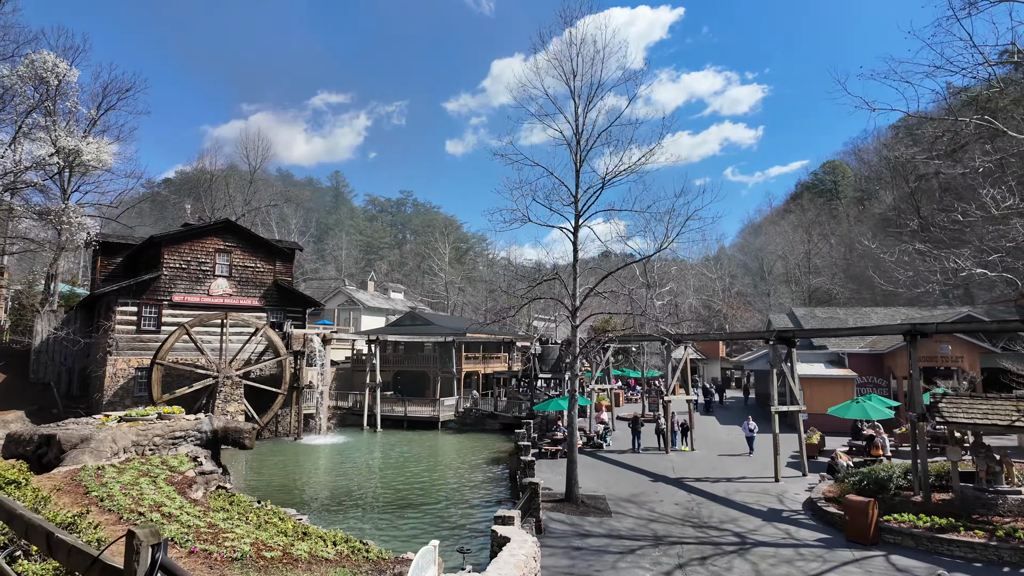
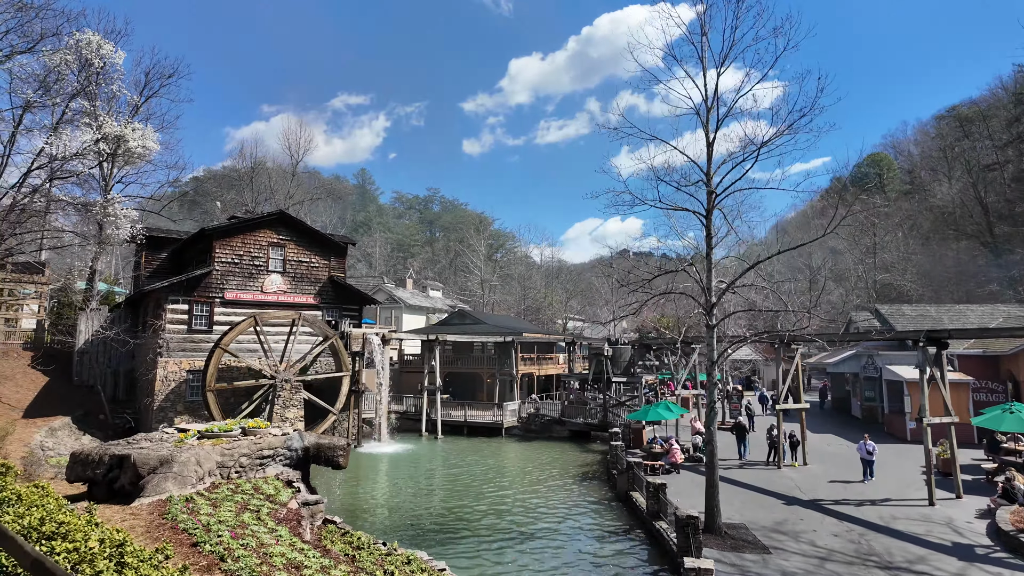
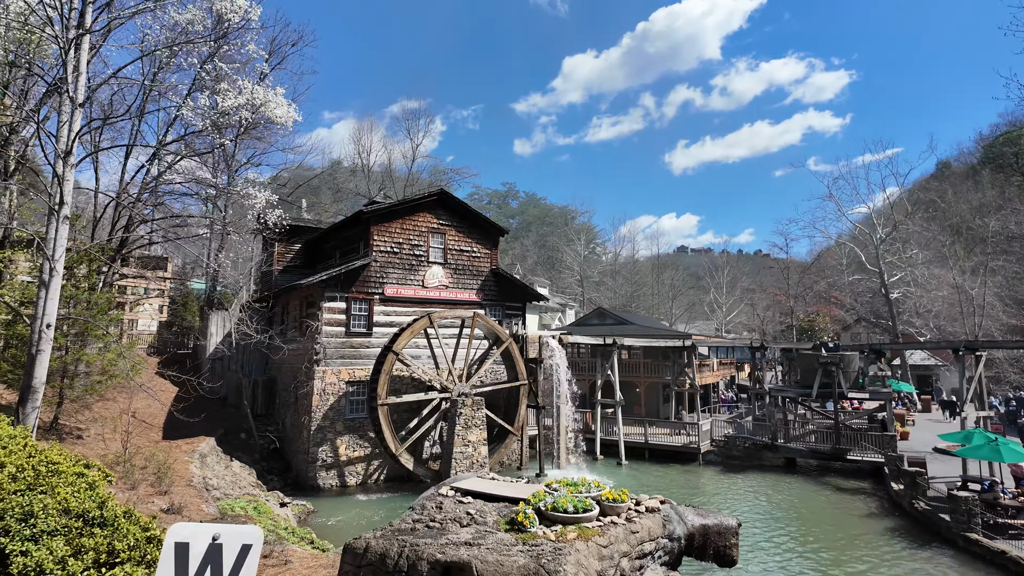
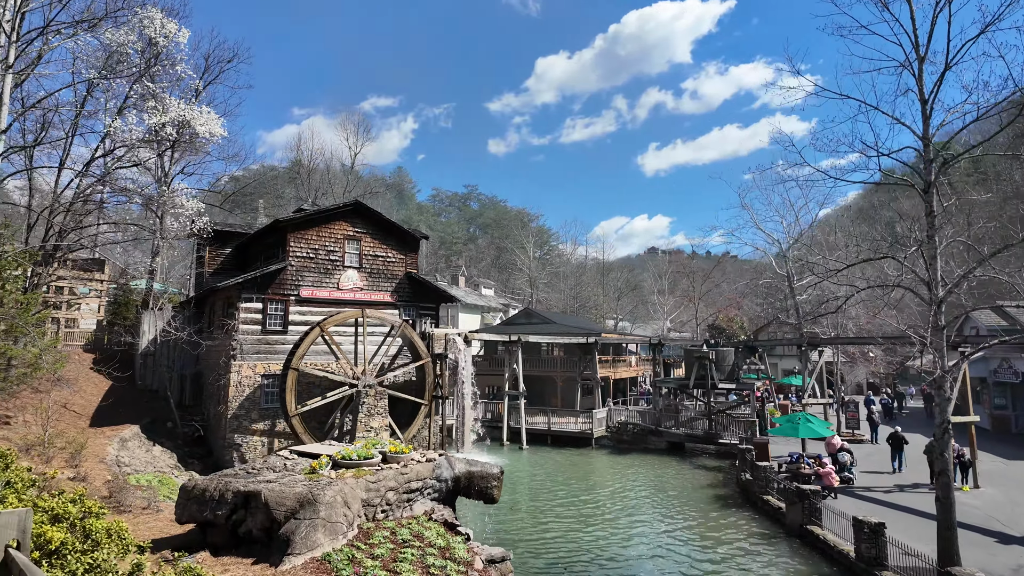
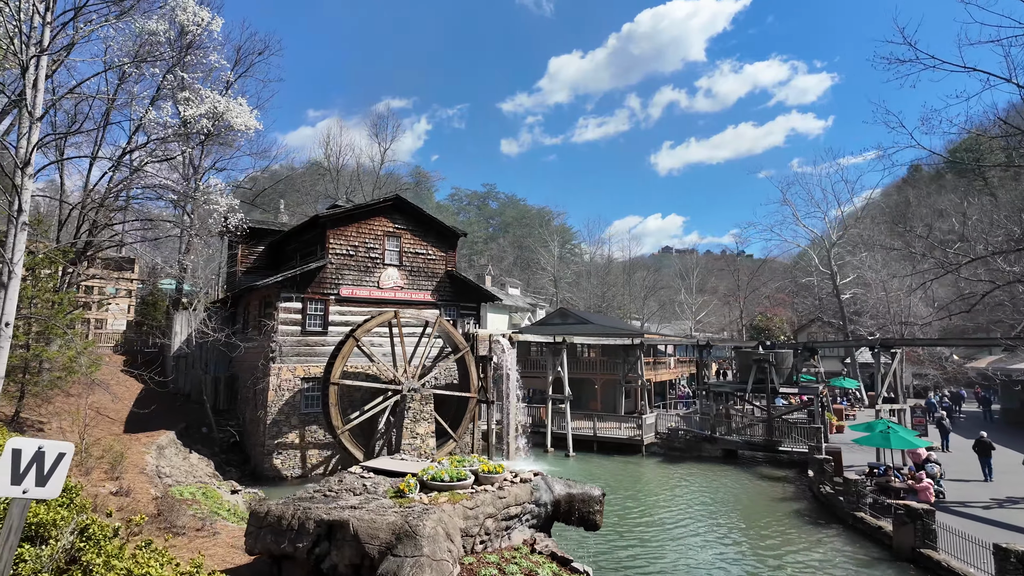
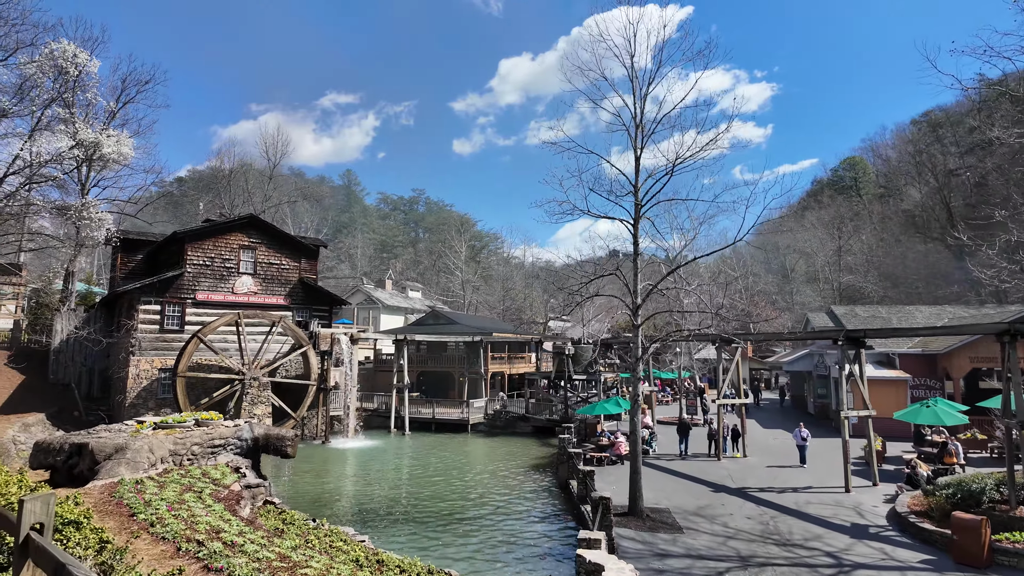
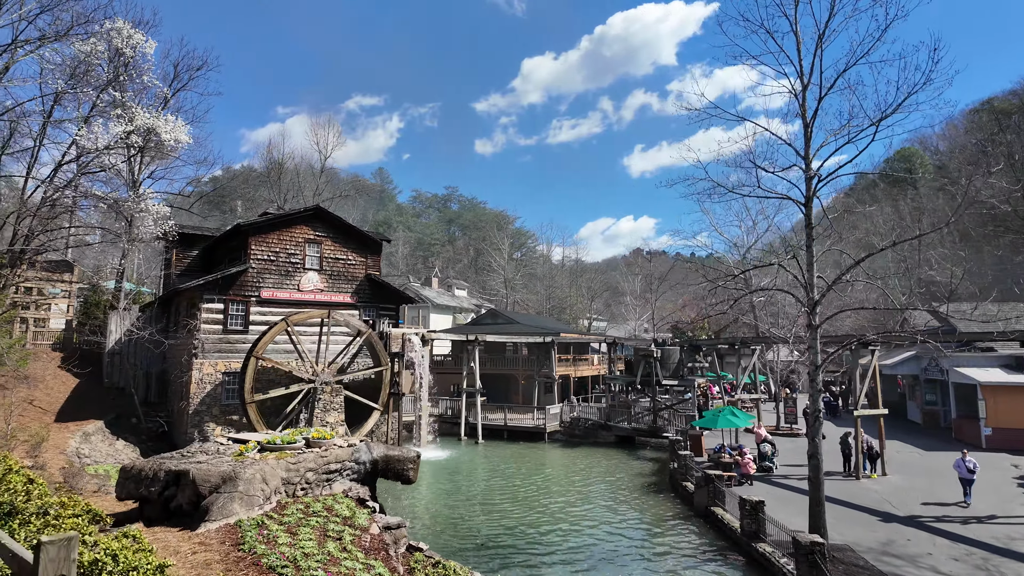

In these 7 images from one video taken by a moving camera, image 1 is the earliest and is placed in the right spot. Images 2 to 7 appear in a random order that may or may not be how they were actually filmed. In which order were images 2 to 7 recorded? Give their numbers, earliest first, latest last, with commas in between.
6, 2, 7, 4, 5, 3
